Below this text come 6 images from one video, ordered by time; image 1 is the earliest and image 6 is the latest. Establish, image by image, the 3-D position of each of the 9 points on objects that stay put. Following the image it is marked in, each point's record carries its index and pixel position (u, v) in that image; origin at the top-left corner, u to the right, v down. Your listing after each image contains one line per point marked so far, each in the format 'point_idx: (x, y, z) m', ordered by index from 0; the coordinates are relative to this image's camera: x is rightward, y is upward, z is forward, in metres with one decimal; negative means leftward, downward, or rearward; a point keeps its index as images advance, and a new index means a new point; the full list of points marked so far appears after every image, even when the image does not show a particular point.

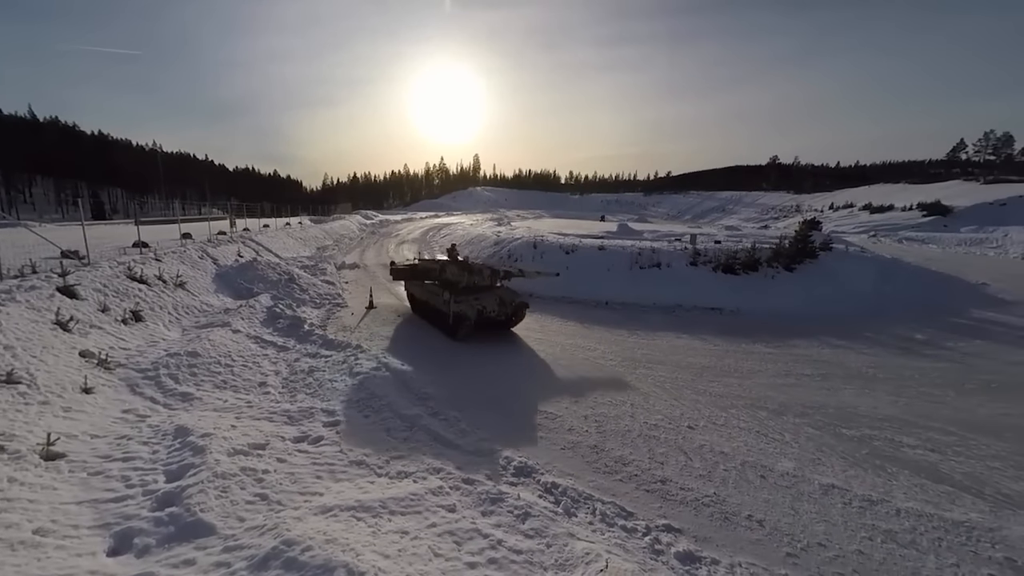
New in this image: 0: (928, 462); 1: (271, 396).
0: (+10.2, -4.3, +8.0) m
1: (-6.8, -3.0, +9.2) m
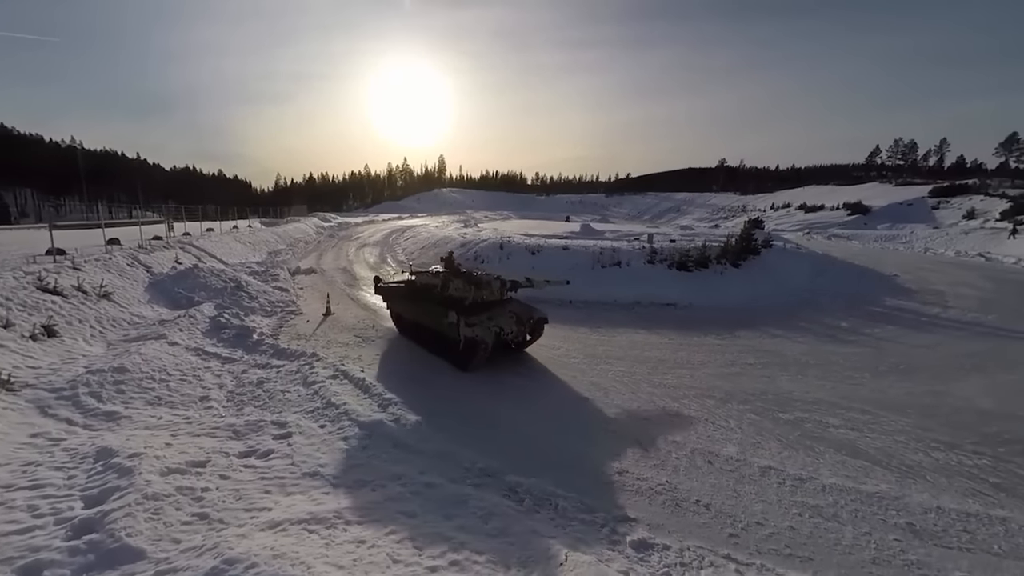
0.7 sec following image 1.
0: (+9.2, -4.1, +9.0) m
1: (-7.8, -3.2, +8.7) m
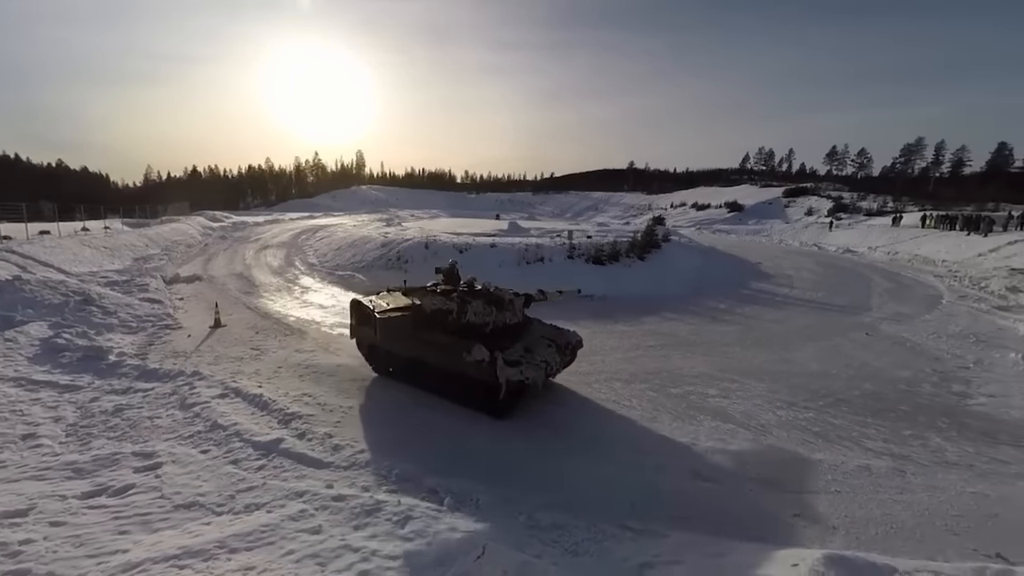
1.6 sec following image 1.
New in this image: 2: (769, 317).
0: (+6.8, -3.7, +10.7) m
1: (-9.9, -3.5, +7.2) m
2: (+12.2, -1.4, +15.8) m
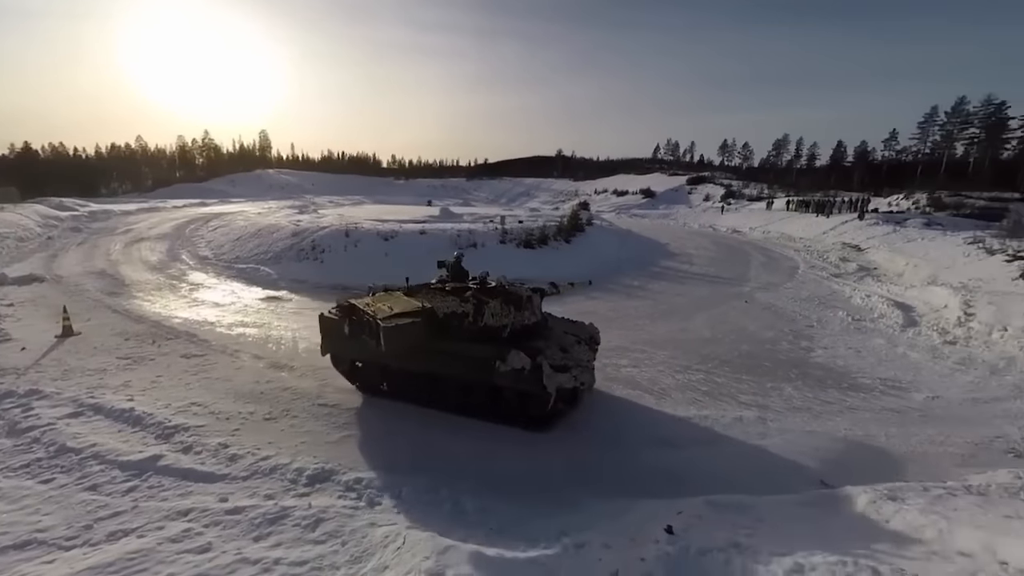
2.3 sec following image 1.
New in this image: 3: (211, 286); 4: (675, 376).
0: (+4.1, -2.9, +11.8) m
1: (-11.7, -3.7, +5.5) m
2: (+8.5, -0.2, +17.6) m
3: (-14.2, +0.1, +15.6) m
4: (+5.3, -3.0, +11.4) m
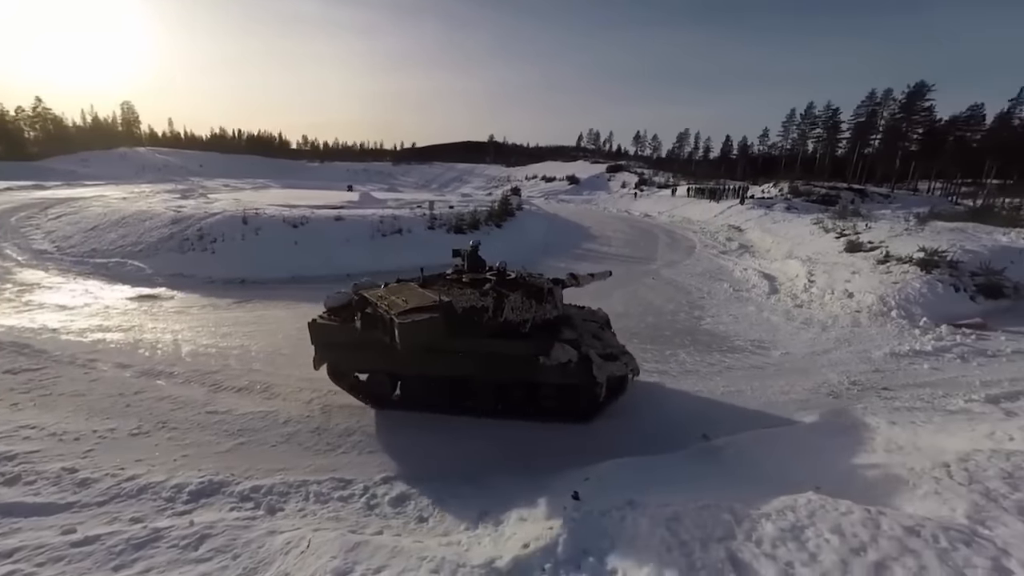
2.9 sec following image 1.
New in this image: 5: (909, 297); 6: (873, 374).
0: (+1.3, -2.3, +12.4) m
1: (-13.0, -3.9, +3.3) m
2: (+4.5, +0.8, +18.7) m
3: (-17.4, +0.1, +12.7) m
4: (+2.6, -2.3, +12.1) m
5: (+11.3, -0.3, +9.5) m
6: (+7.8, -1.9, +7.3) m
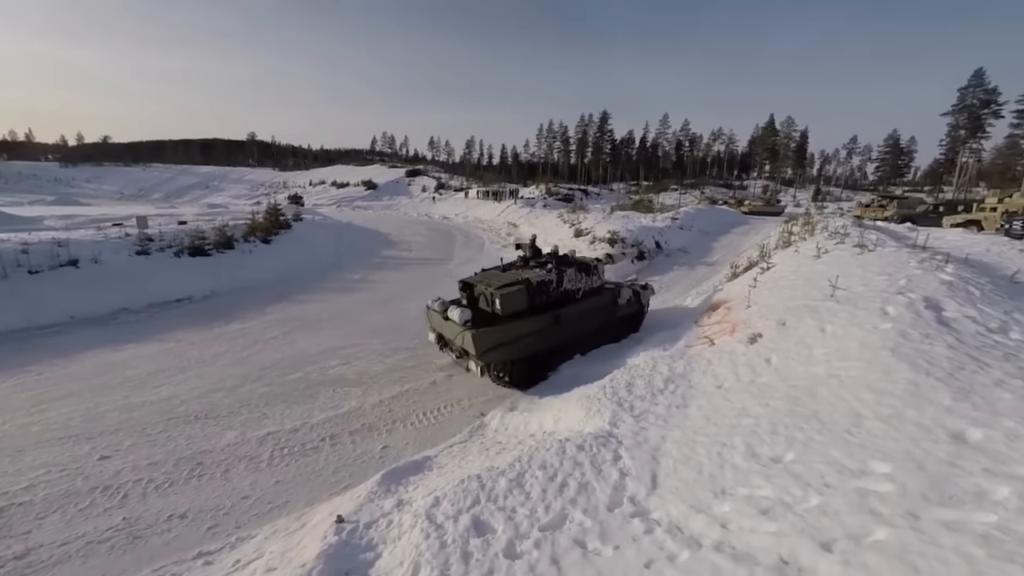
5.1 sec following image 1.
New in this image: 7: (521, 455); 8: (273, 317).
0: (-5.6, -2.8, +11.2) m
1: (-13.6, -6.3, -3.5) m
2: (-6.3, +0.4, +18.2) m
3: (-22.4, -3.5, +2.6) m
4: (-4.4, -2.7, +11.6) m
5: (+4.0, +0.9, +13.3) m
6: (+2.4, -1.1, +9.8) m
7: (+0.1, -2.2, +4.4) m
8: (-7.8, -2.5, +11.7) m
